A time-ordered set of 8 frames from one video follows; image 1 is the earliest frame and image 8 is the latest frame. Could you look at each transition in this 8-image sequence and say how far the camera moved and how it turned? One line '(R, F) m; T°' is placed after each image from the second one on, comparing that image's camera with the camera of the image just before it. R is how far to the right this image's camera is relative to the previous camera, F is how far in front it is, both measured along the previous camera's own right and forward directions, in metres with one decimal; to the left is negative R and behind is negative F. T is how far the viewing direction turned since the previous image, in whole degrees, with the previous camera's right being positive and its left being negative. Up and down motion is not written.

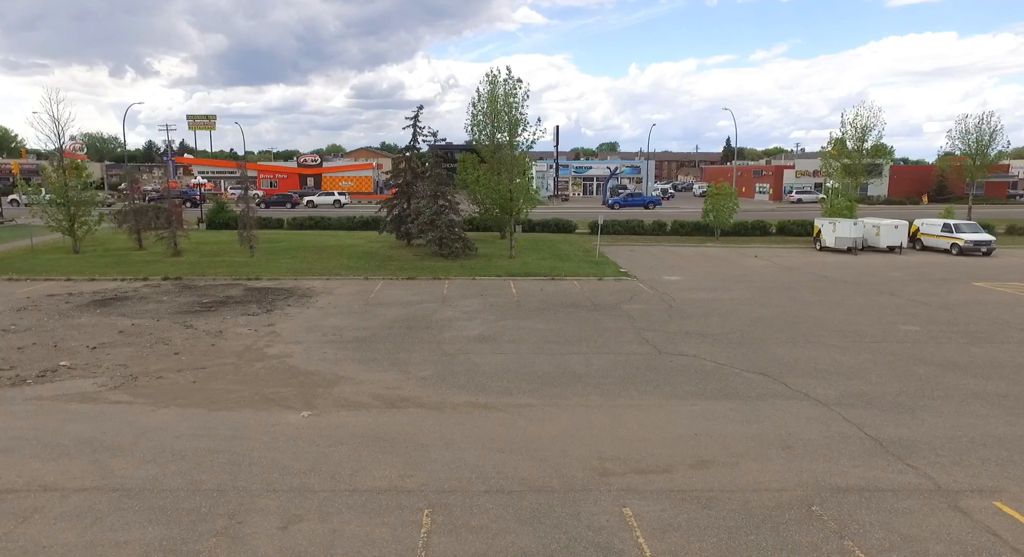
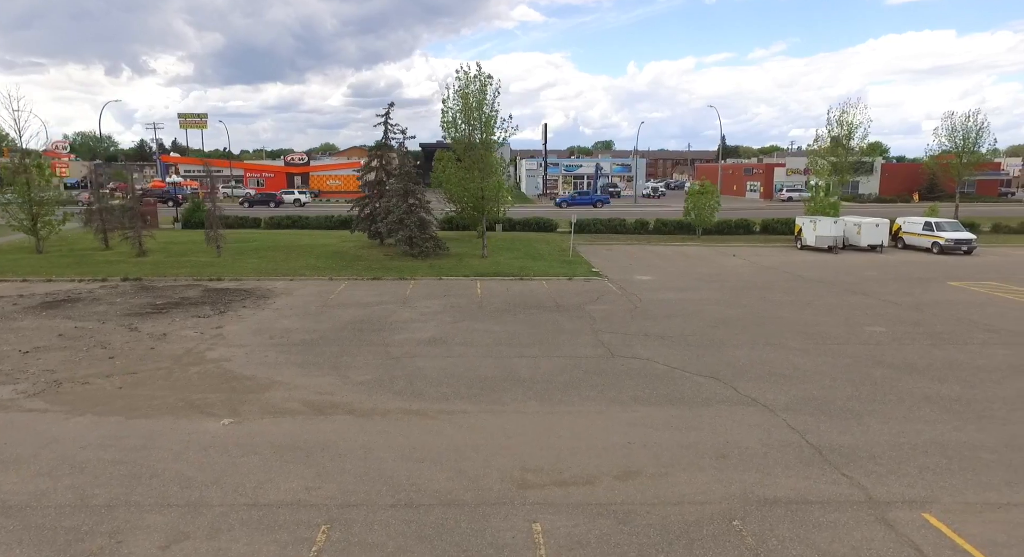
(+0.8, +0.2) m; 0°
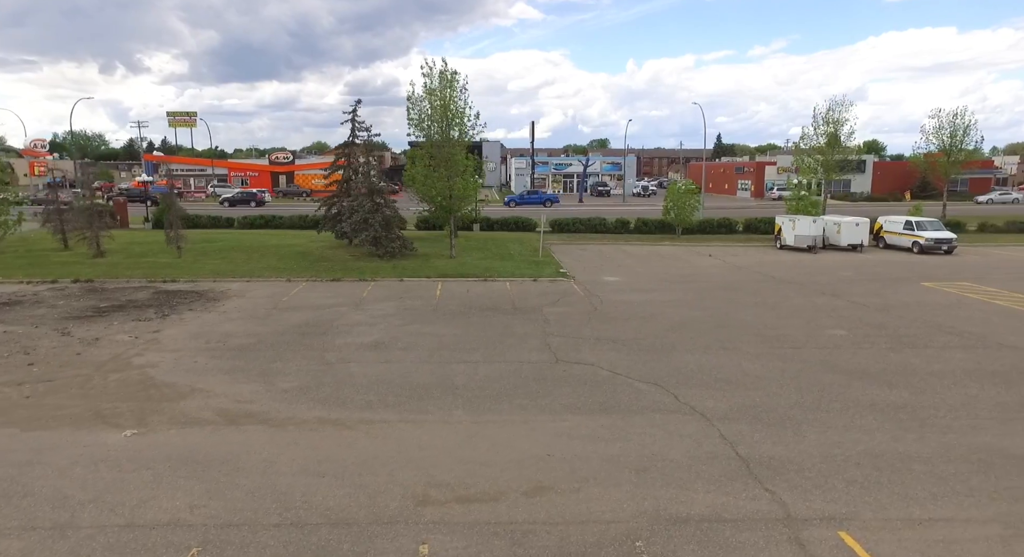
(+0.9, +0.3) m; 0°
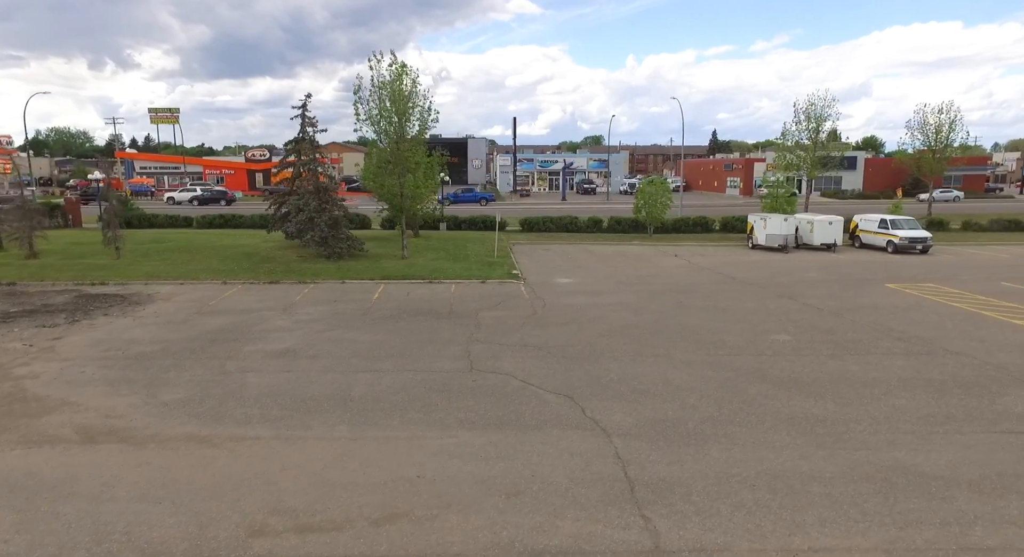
(+1.3, +0.5) m; 0°
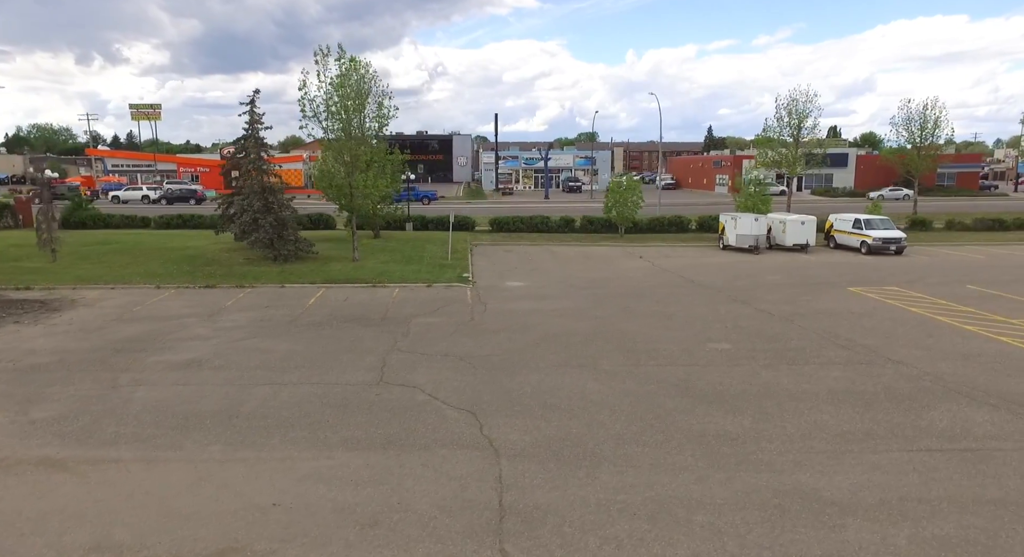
(+1.3, +0.4) m; 0°
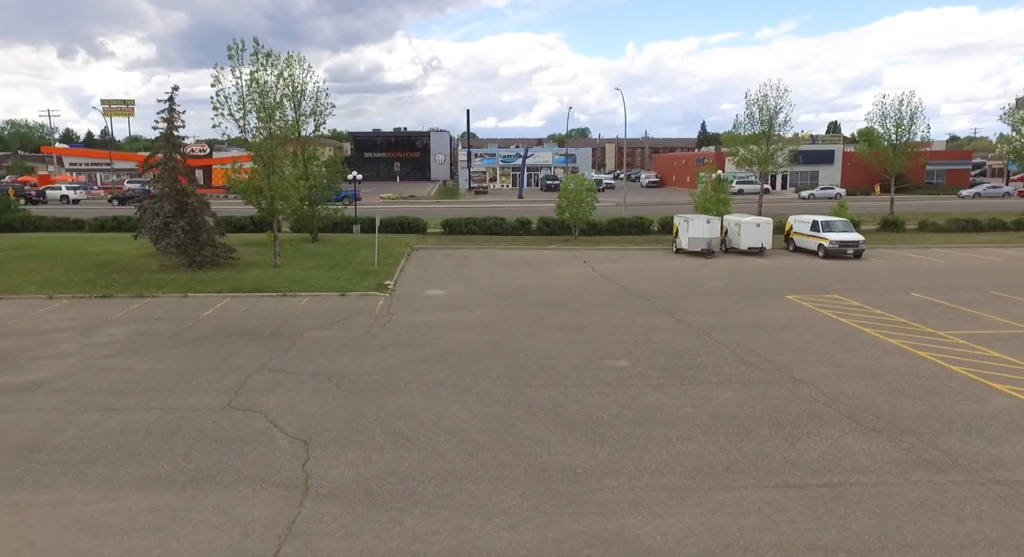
(+2.0, +0.6) m; 0°
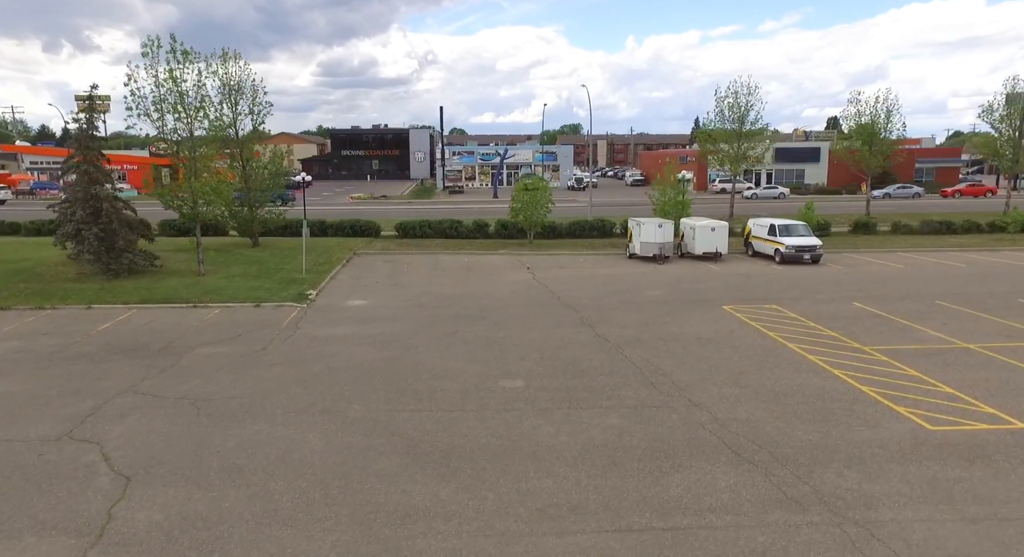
(+1.9, +0.5) m; 0°
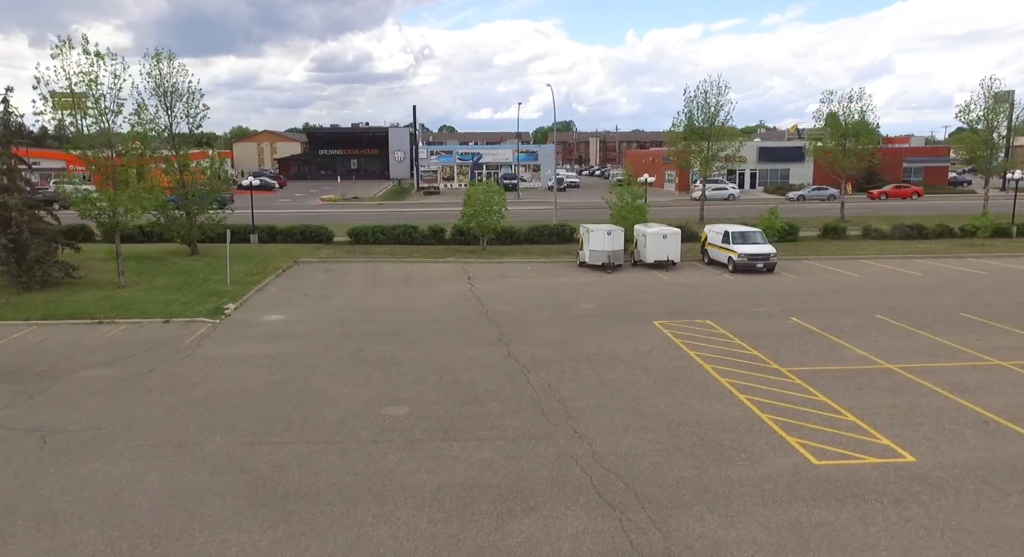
(+1.9, +0.4) m; 0°
